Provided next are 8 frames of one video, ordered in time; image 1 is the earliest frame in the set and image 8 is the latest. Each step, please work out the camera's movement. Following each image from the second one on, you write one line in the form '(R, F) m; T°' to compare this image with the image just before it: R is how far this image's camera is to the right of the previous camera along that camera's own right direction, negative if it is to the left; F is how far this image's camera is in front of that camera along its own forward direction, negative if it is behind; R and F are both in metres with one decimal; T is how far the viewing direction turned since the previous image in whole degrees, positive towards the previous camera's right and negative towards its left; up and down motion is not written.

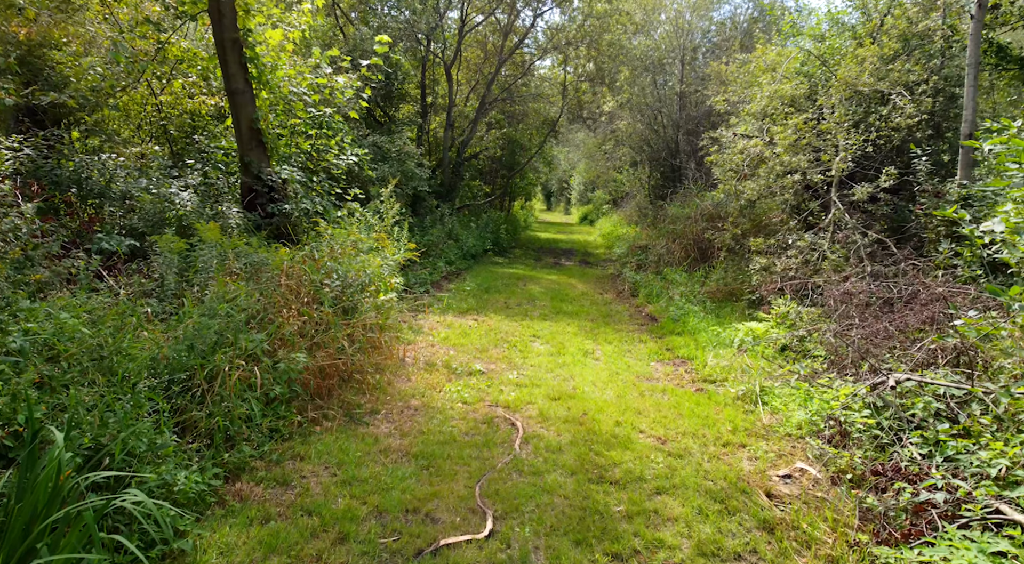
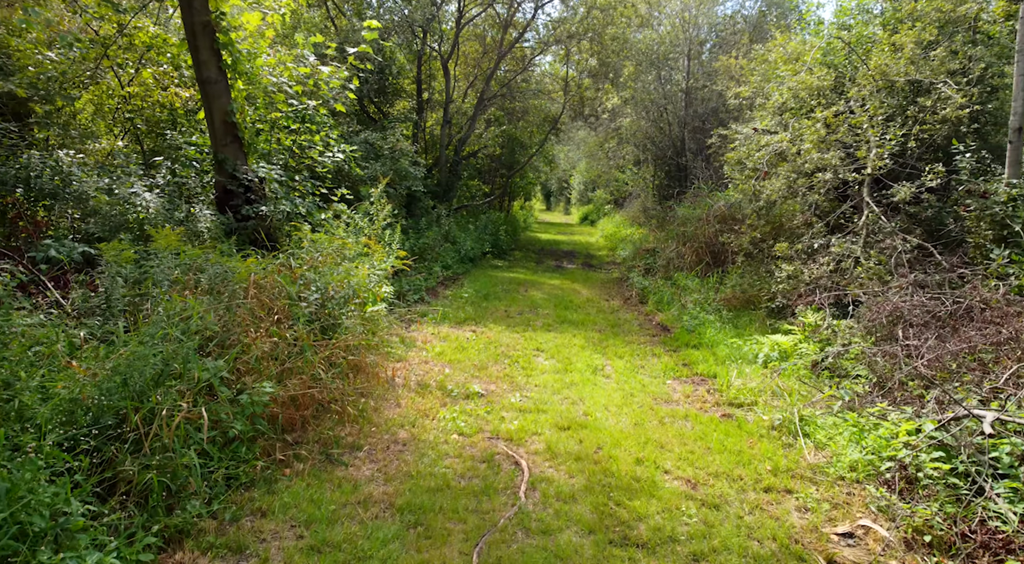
(0.0, +0.8) m; 0°
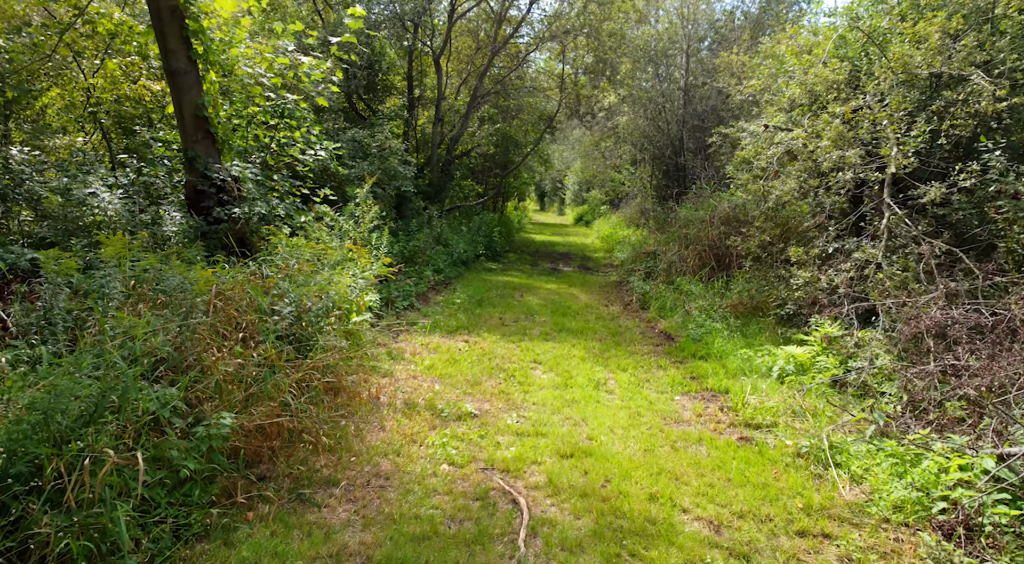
(0.0, +0.6) m; +1°
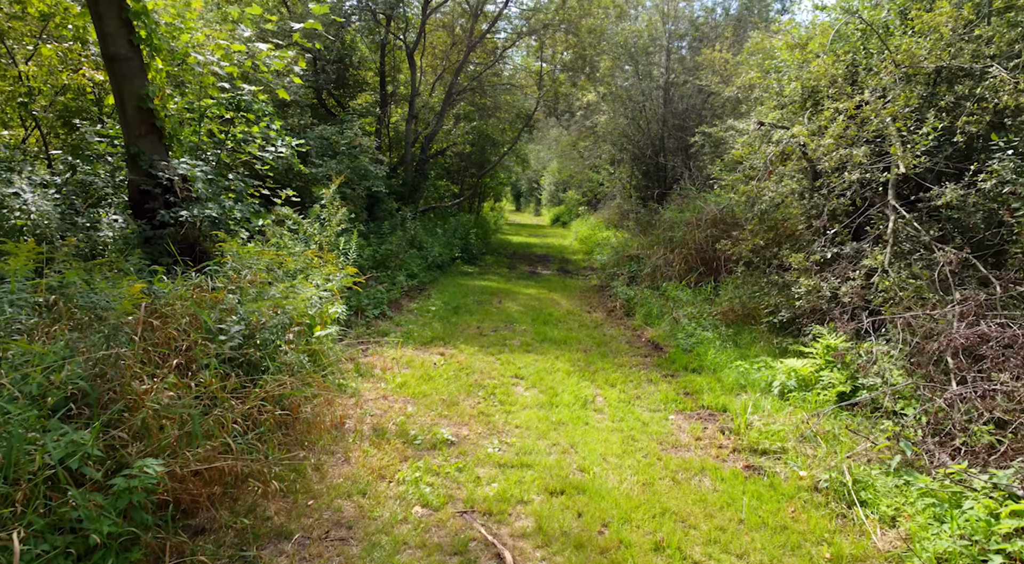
(0.0, +0.6) m; +2°
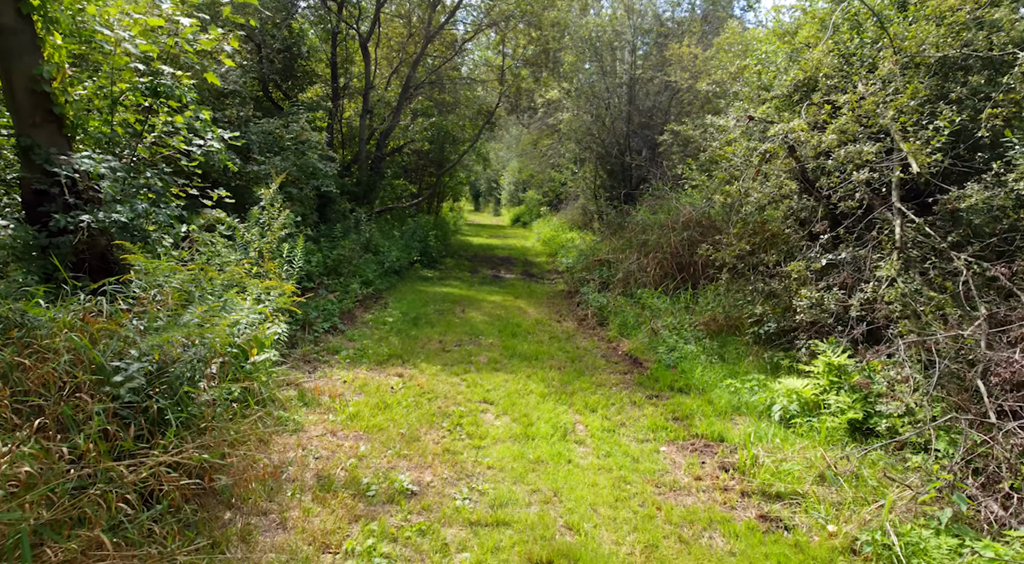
(-0.1, +0.8) m; +3°
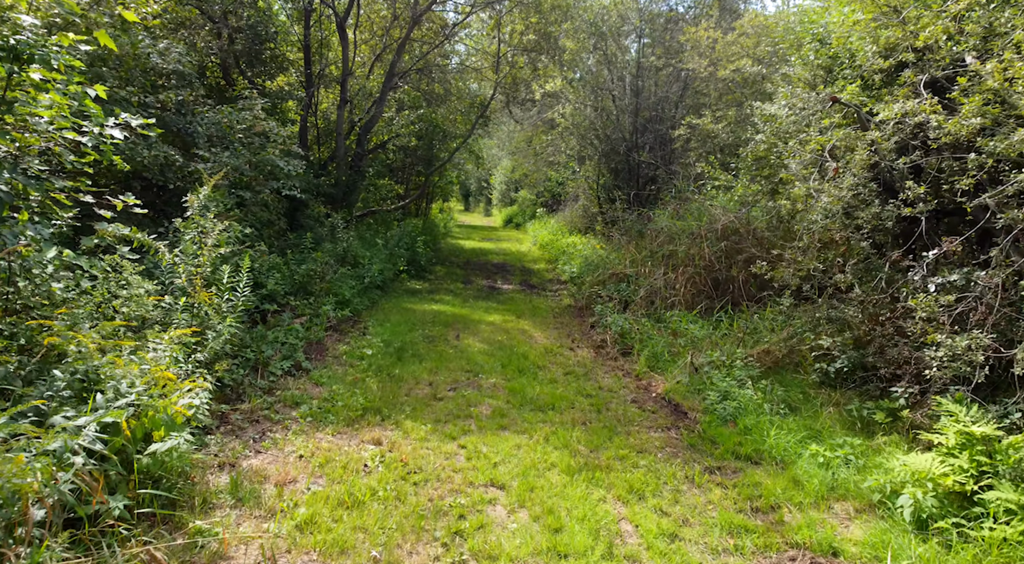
(-0.2, +1.7) m; +1°
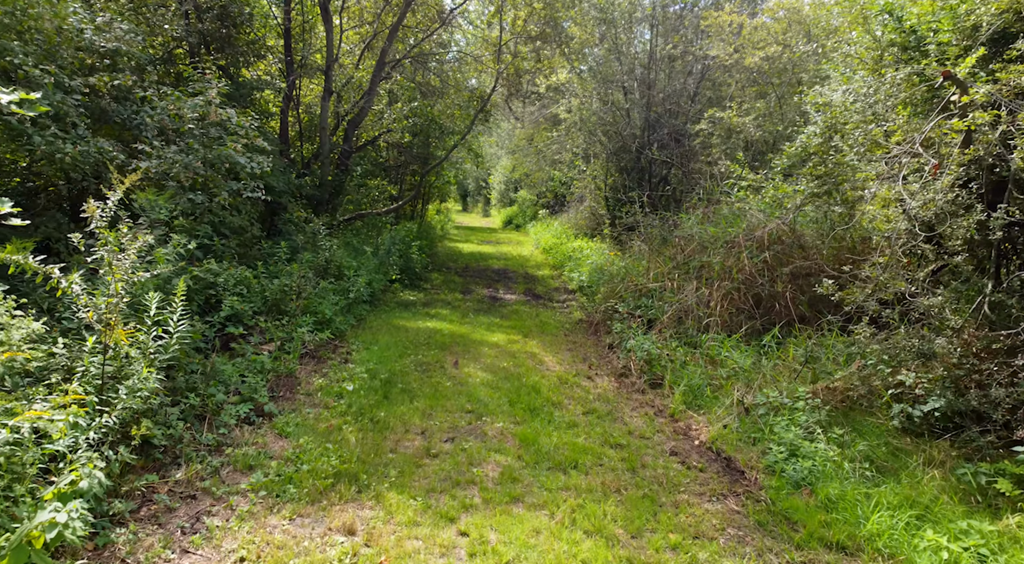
(-0.1, +1.3) m; 0°
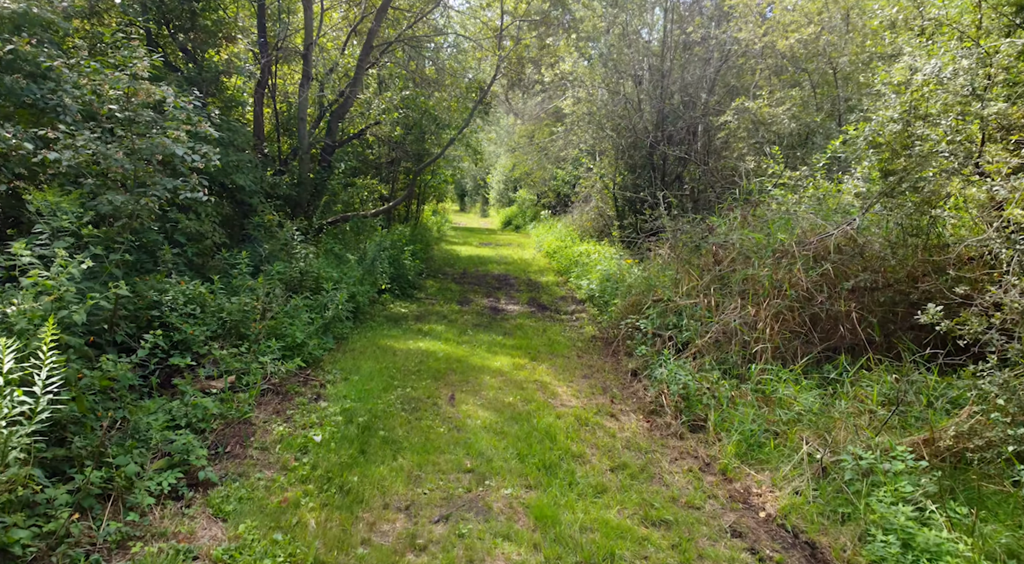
(-0.1, +1.3) m; 0°
